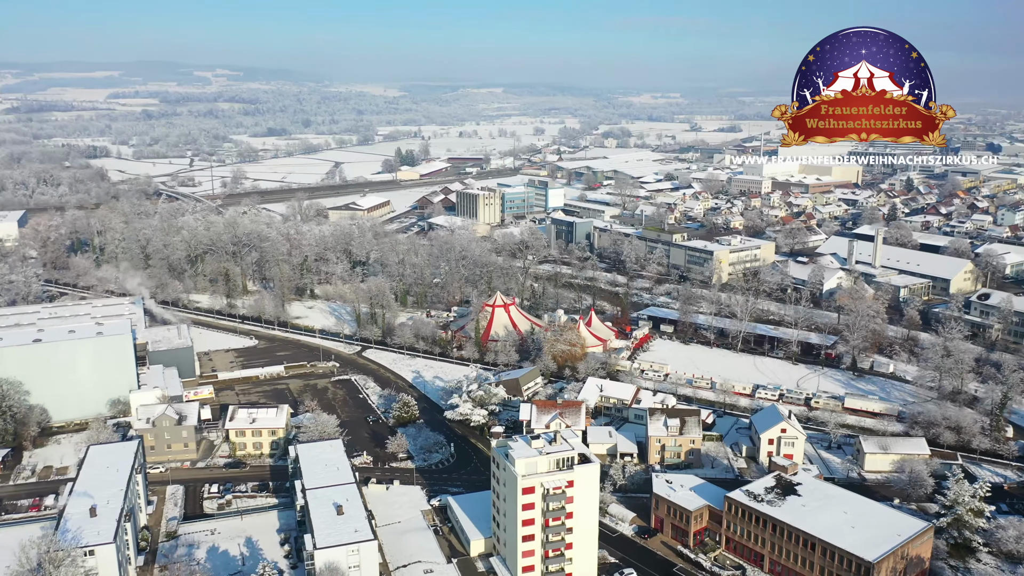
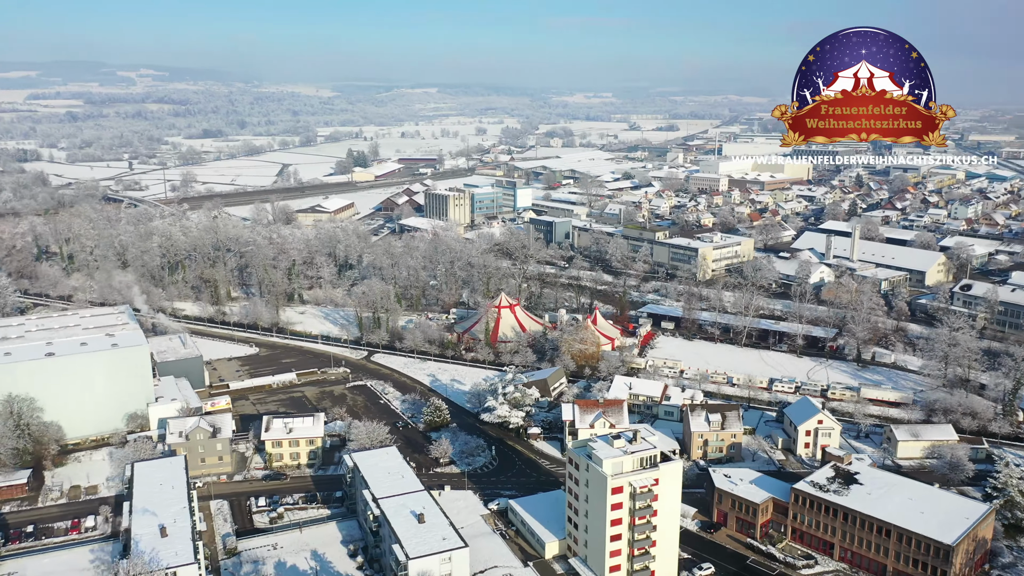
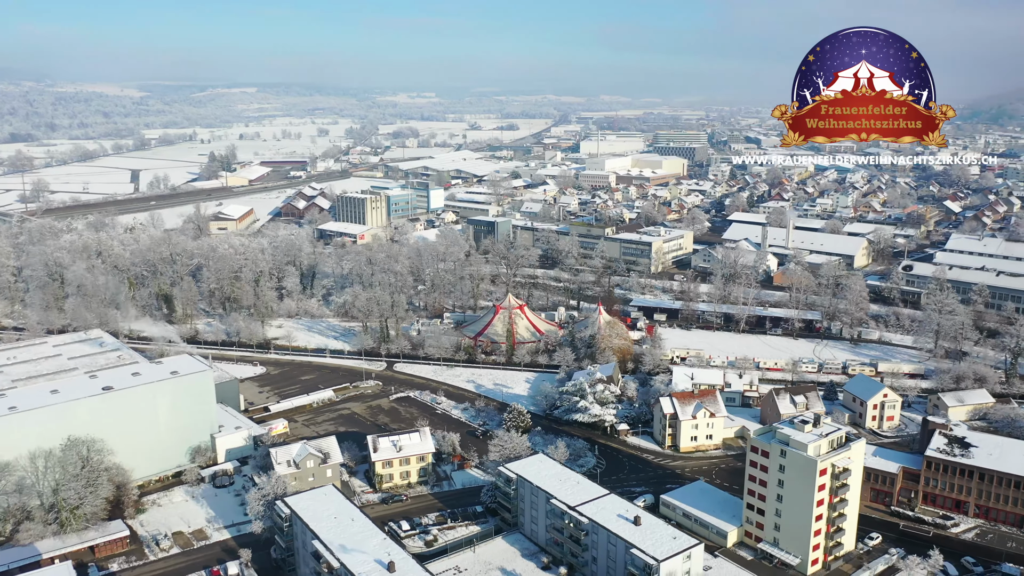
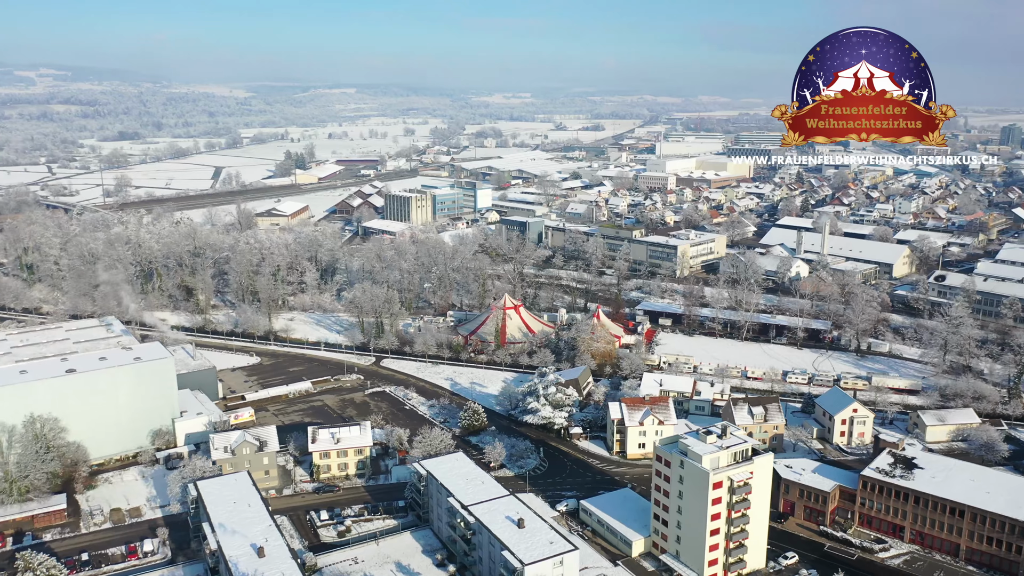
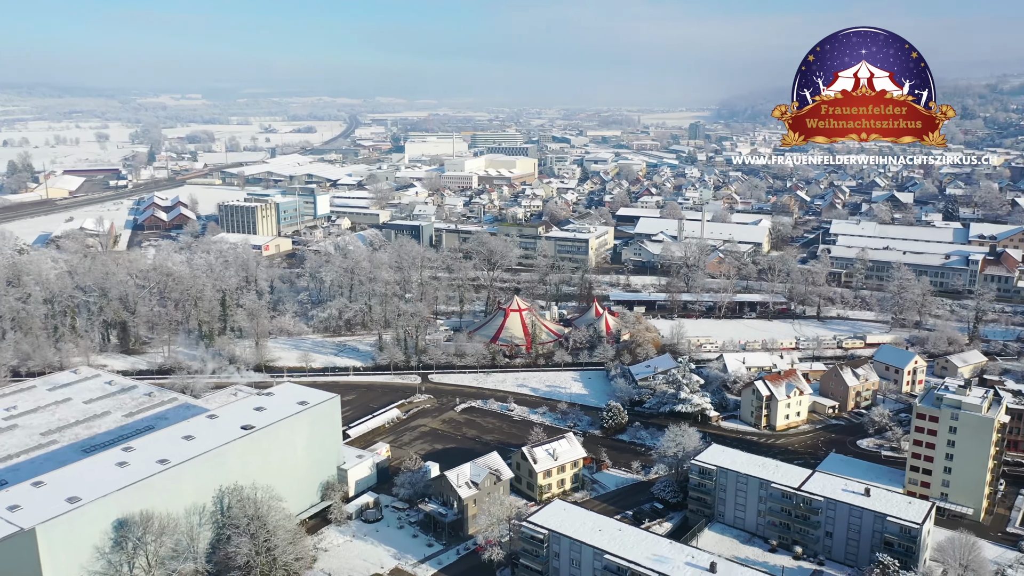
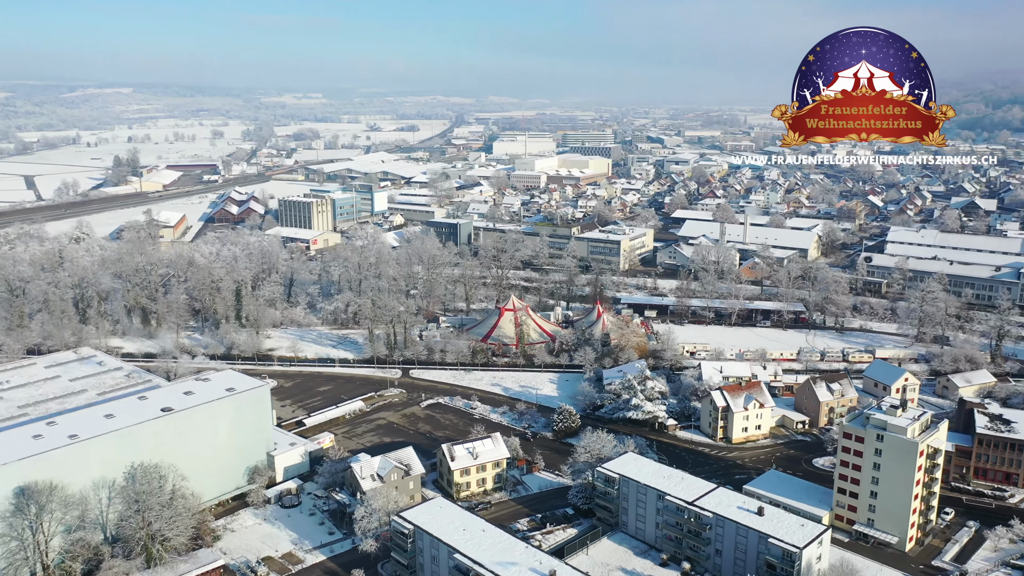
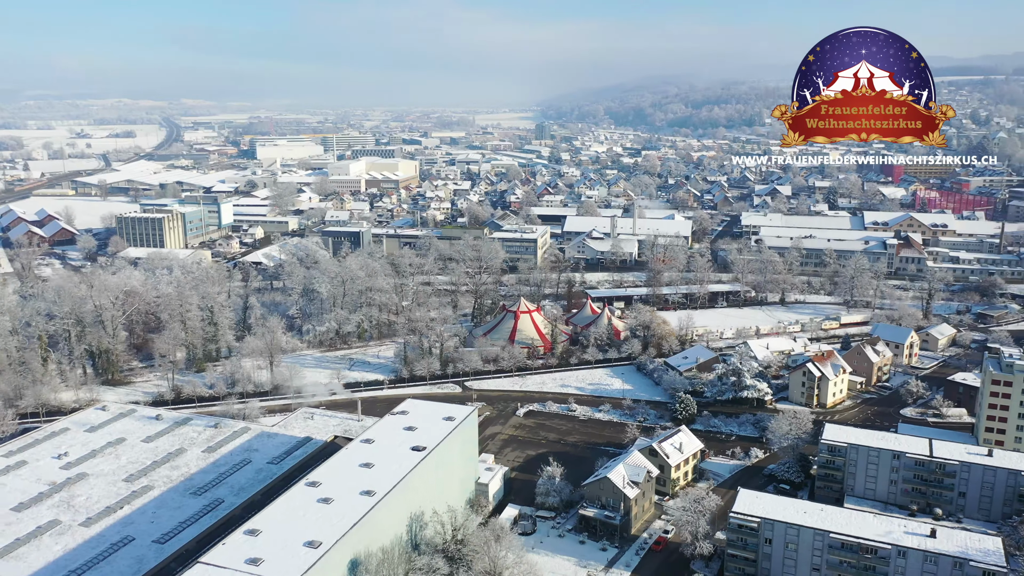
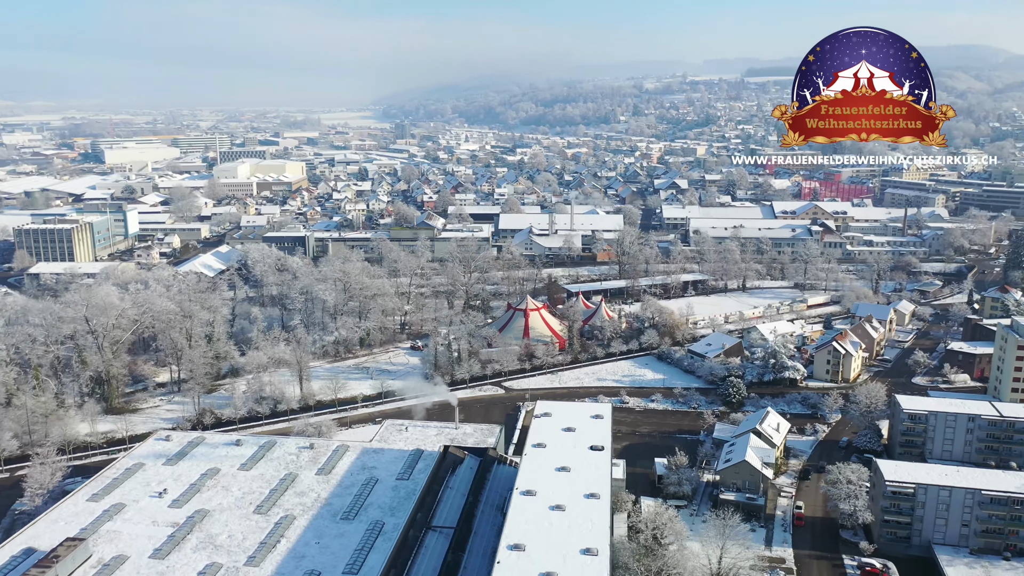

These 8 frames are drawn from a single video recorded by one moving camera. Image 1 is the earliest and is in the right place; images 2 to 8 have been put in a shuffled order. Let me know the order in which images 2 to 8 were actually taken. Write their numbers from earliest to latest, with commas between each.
2, 4, 3, 6, 5, 7, 8
